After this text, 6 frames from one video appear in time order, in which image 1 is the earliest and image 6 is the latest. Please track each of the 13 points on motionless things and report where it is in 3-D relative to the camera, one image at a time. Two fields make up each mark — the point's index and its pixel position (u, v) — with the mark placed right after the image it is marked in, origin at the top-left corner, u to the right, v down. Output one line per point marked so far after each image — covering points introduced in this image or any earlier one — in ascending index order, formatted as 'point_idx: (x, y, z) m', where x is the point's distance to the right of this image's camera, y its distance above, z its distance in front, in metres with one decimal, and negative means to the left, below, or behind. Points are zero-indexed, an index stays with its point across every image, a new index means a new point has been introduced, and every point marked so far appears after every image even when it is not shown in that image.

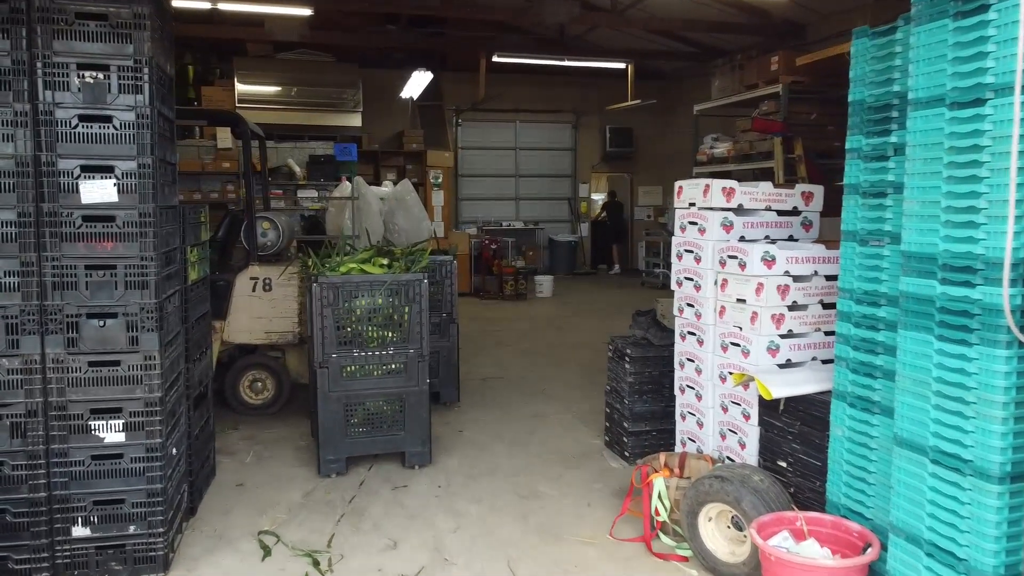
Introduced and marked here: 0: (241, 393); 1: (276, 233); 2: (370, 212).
0: (-1.4, -0.6, +4.2) m
1: (-1.2, +0.3, +4.2) m
2: (-1.2, +0.7, +7.2) m
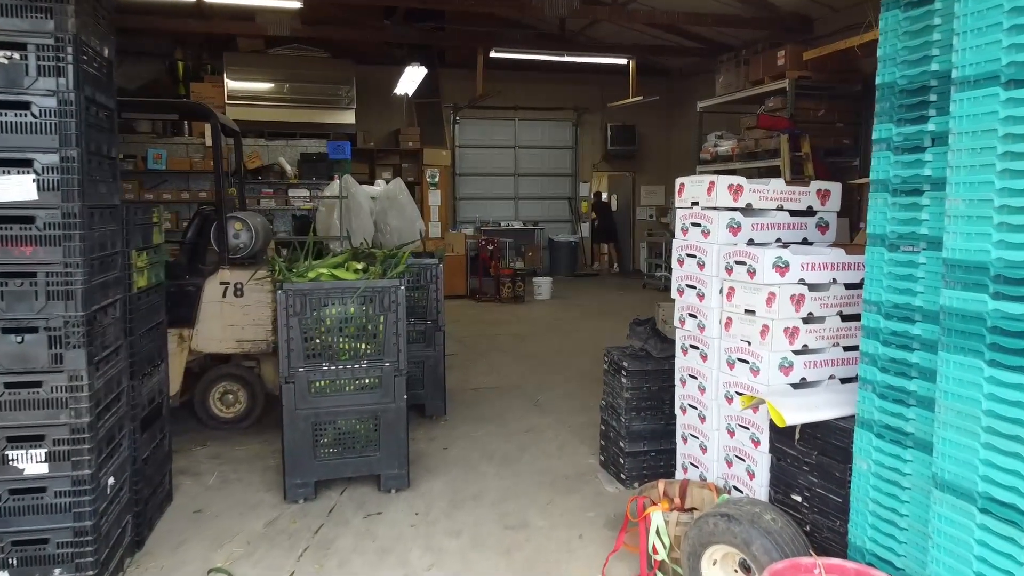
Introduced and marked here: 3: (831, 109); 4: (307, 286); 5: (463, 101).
0: (-1.5, -0.6, +3.9) m
1: (-1.3, +0.3, +4.0) m
2: (-1.3, +0.7, +6.9) m
3: (+3.3, +1.8, +8.4) m
4: (-0.7, 0.0, +2.9) m
5: (-0.7, +2.7, +11.8) m
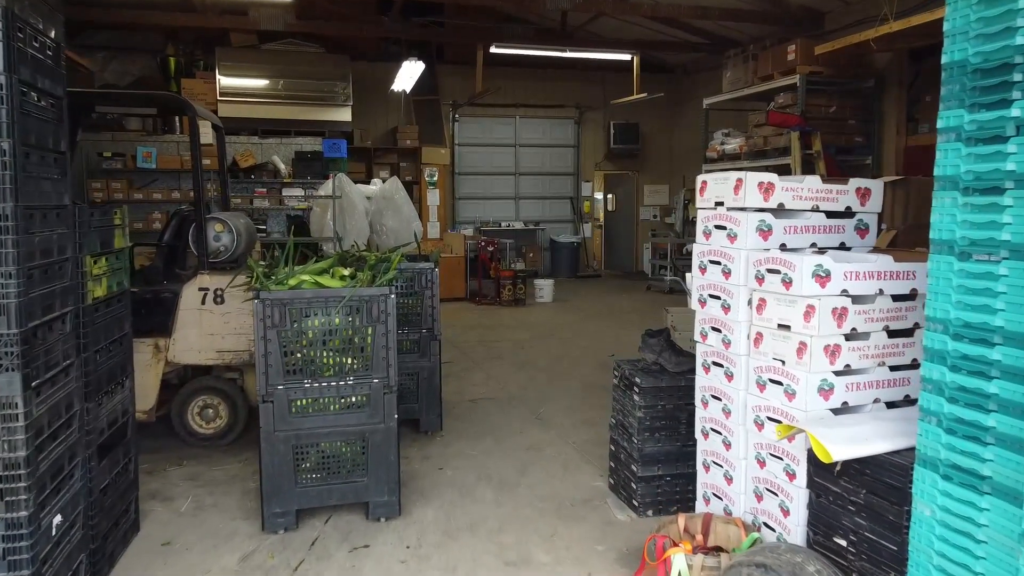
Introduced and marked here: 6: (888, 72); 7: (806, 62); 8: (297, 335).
0: (-1.5, -0.6, +3.7) m
1: (-1.3, +0.2, +3.7) m
2: (-1.3, +0.6, +6.6) m
3: (+3.3, +1.8, +8.1) m
4: (-0.7, 0.0, +2.6) m
5: (-0.7, +2.7, +11.5) m
6: (+3.7, +2.1, +8.0) m
7: (+2.9, +2.2, +7.9) m
8: (-0.7, -0.2, +2.6) m
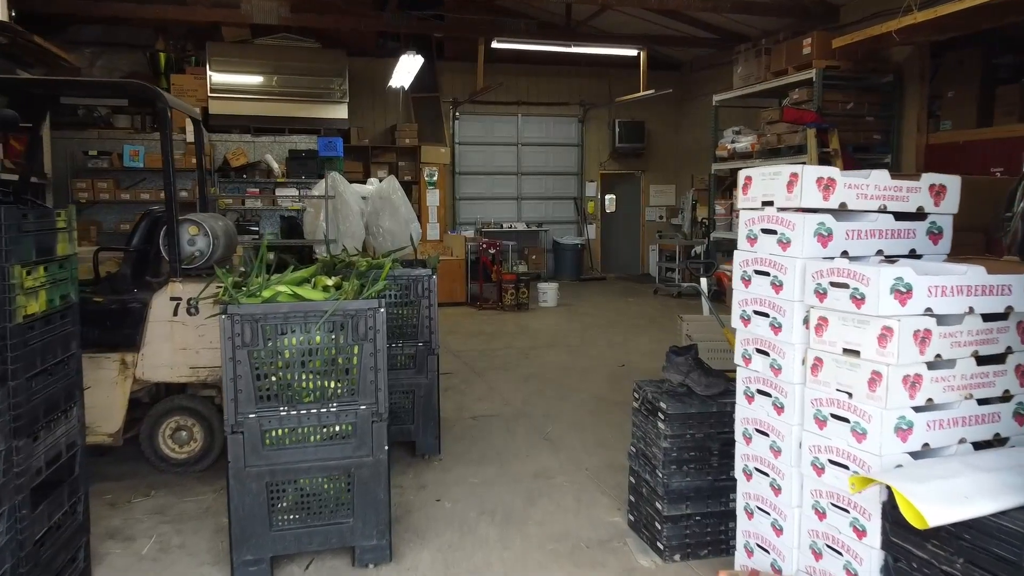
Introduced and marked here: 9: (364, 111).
0: (-1.4, -0.6, +3.3) m
1: (-1.3, +0.2, +3.3) m
2: (-1.3, +0.6, +6.2) m
3: (+3.3, +1.8, +7.7) m
4: (-0.7, -0.1, +2.3) m
5: (-0.7, +2.7, +11.2) m
6: (+3.7, +2.1, +7.7) m
7: (+2.9, +2.2, +7.6) m
8: (-0.7, -0.2, +2.3) m
9: (-1.9, +2.3, +10.6) m
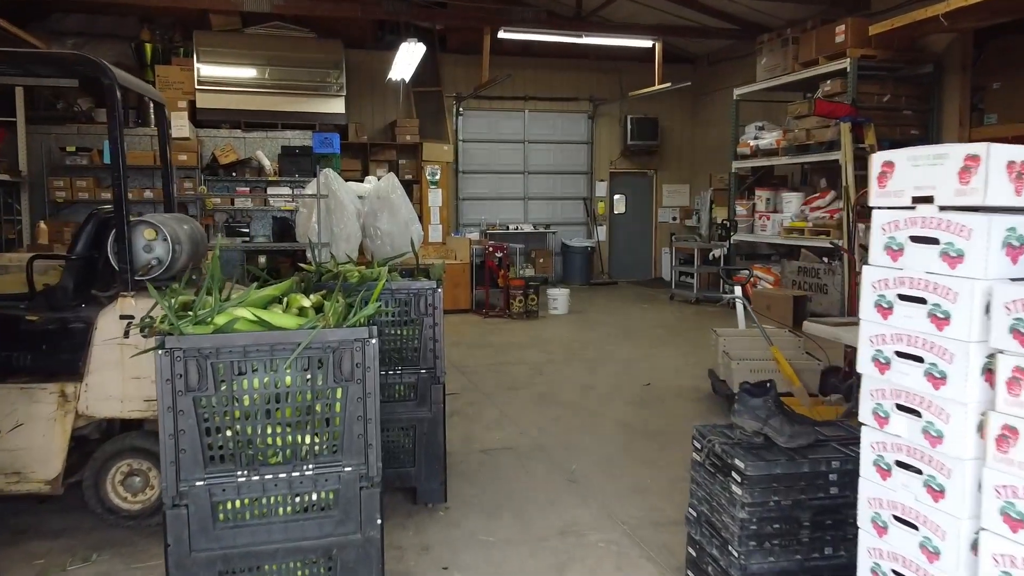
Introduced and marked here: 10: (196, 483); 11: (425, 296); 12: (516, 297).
0: (-1.4, -0.7, +2.7) m
1: (-1.2, +0.1, +2.8) m
2: (-1.2, +0.5, +5.7) m
3: (+3.4, +1.7, +7.1) m
4: (-0.6, -0.1, +1.7) m
5: (-0.6, +2.6, +10.6) m
6: (+3.8, +2.0, +7.1) m
7: (+3.0, +2.1, +7.0) m
8: (-0.6, -0.2, +1.7) m
9: (-1.9, +2.3, +10.0) m
10: (-0.7, -0.4, +1.7) m
11: (-0.3, 0.0, +2.8) m
12: (0.0, -0.1, +7.8) m
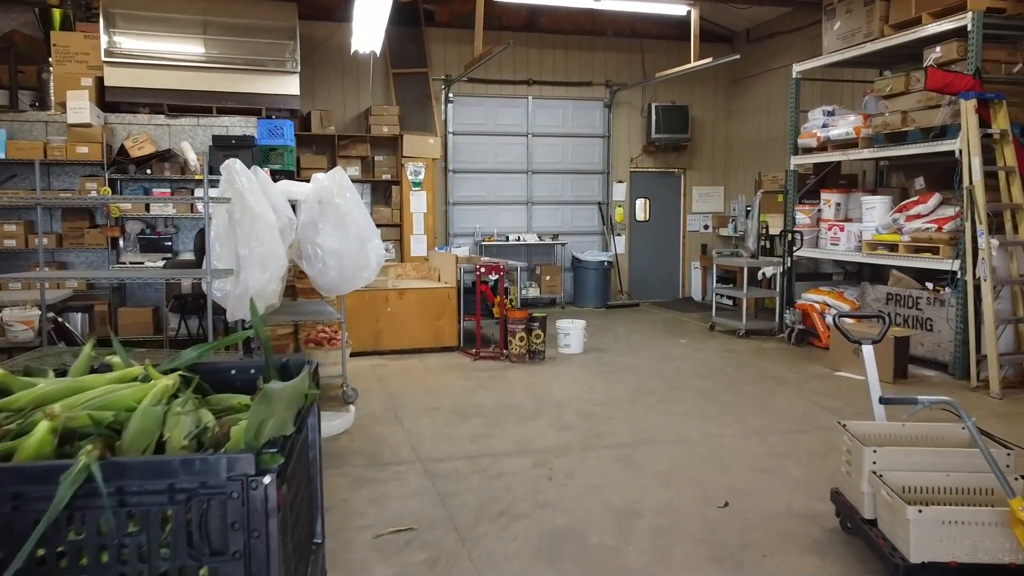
0: (-1.4, -0.9, +0.9) m
1: (-1.2, -0.1, +0.9) m
2: (-1.2, +0.3, +3.8) m
3: (+3.4, +1.5, +5.3) m
4: (-0.7, -0.3, -0.2) m
5: (-0.6, +2.3, +8.7) m
6: (+3.8, +1.8, +5.2) m
7: (+3.0, +1.9, +5.1) m
8: (-0.6, -0.5, -0.2) m
9: (-1.9, +2.0, +8.2) m
10: (-0.7, -0.6, -0.2) m
11: (-0.3, -0.2, +0.9) m
12: (0.0, -0.3, +5.9) m
